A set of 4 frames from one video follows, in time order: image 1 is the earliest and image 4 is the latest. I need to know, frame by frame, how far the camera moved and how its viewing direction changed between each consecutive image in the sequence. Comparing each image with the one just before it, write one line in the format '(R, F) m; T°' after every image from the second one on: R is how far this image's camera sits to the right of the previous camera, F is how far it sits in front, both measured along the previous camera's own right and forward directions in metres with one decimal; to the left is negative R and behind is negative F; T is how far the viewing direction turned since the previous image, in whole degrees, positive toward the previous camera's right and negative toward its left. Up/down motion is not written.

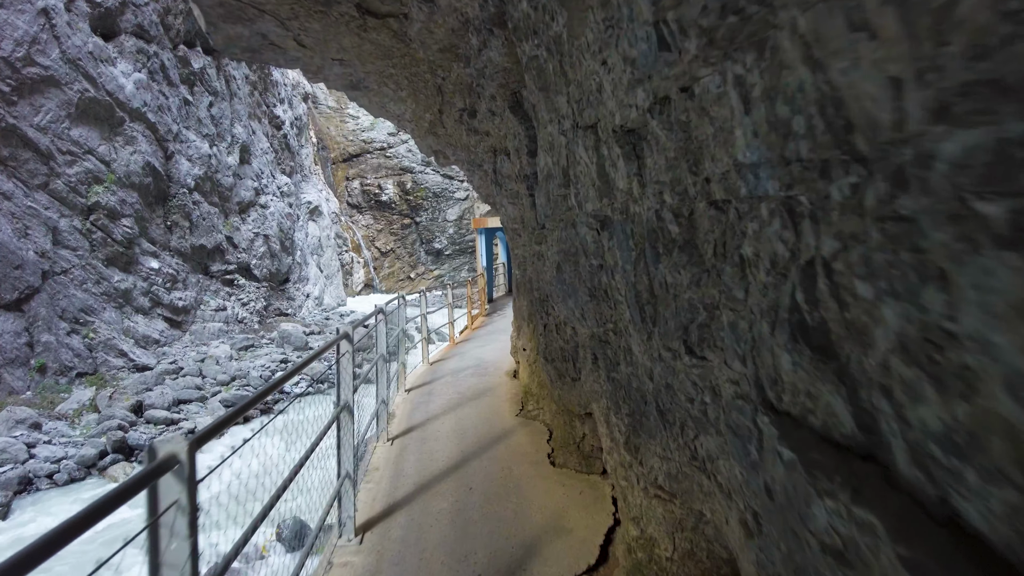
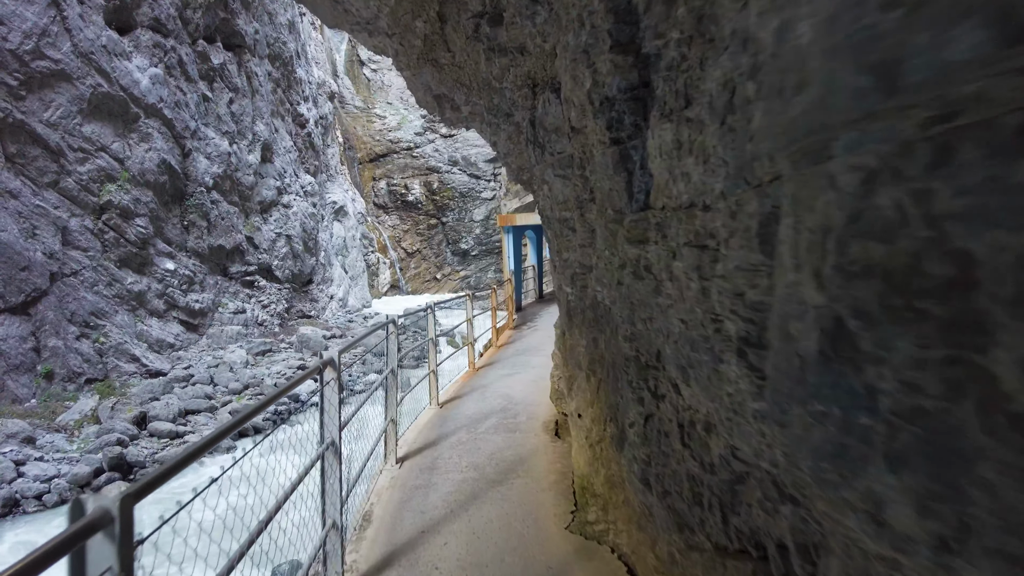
(-0.1, +2.0) m; -2°
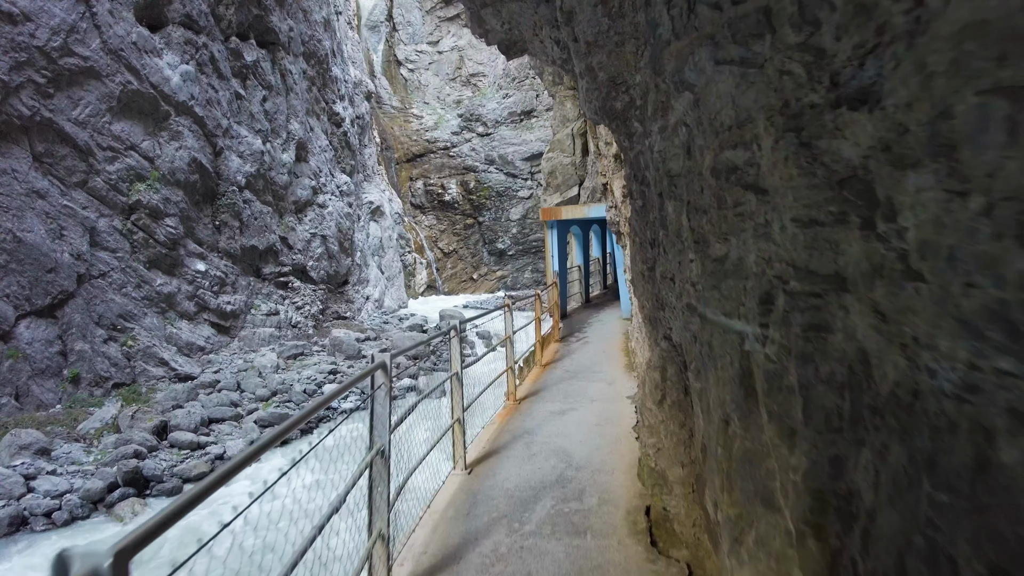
(-0.1, +1.7) m; -3°
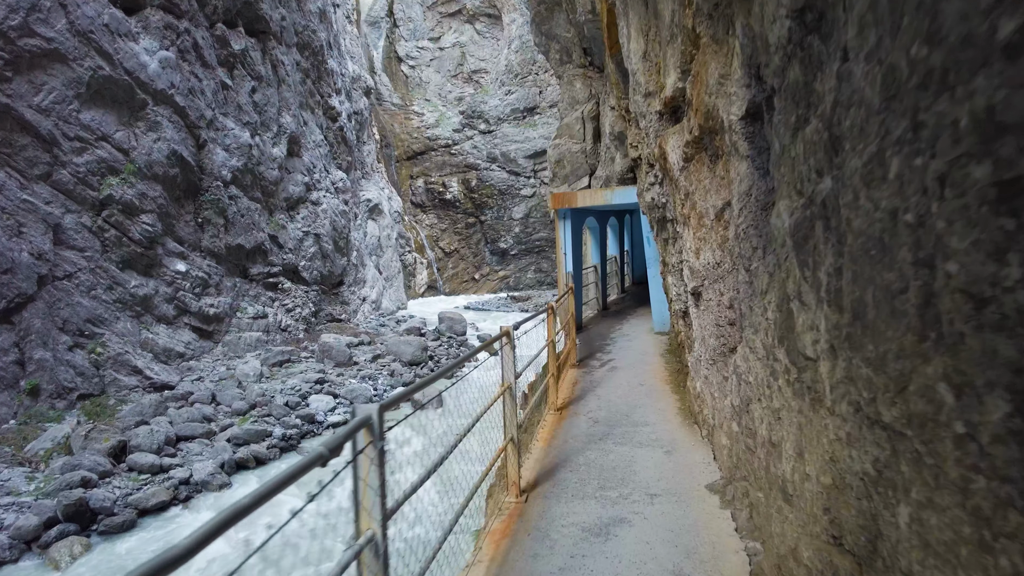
(0.0, +2.2) m; 0°
